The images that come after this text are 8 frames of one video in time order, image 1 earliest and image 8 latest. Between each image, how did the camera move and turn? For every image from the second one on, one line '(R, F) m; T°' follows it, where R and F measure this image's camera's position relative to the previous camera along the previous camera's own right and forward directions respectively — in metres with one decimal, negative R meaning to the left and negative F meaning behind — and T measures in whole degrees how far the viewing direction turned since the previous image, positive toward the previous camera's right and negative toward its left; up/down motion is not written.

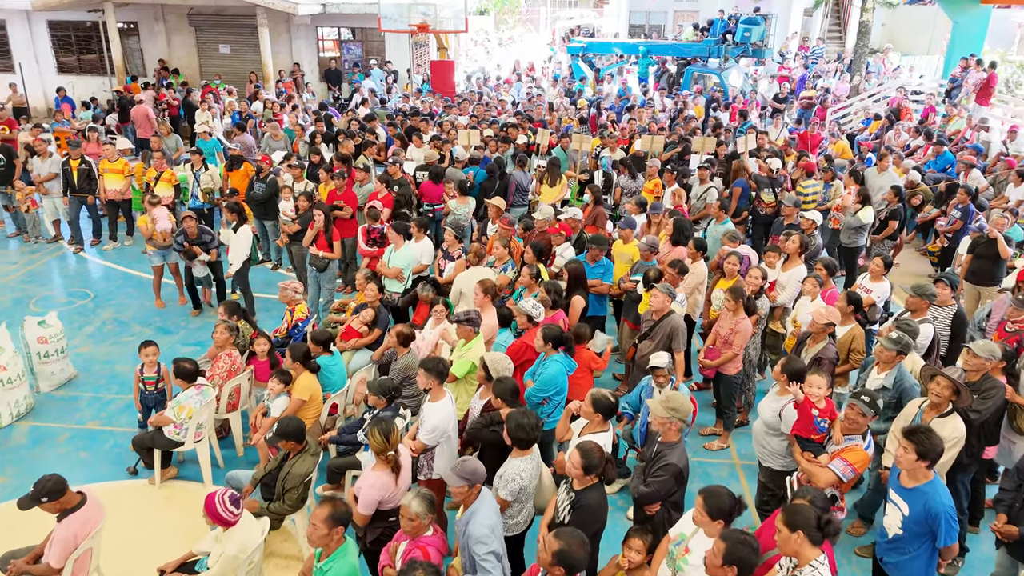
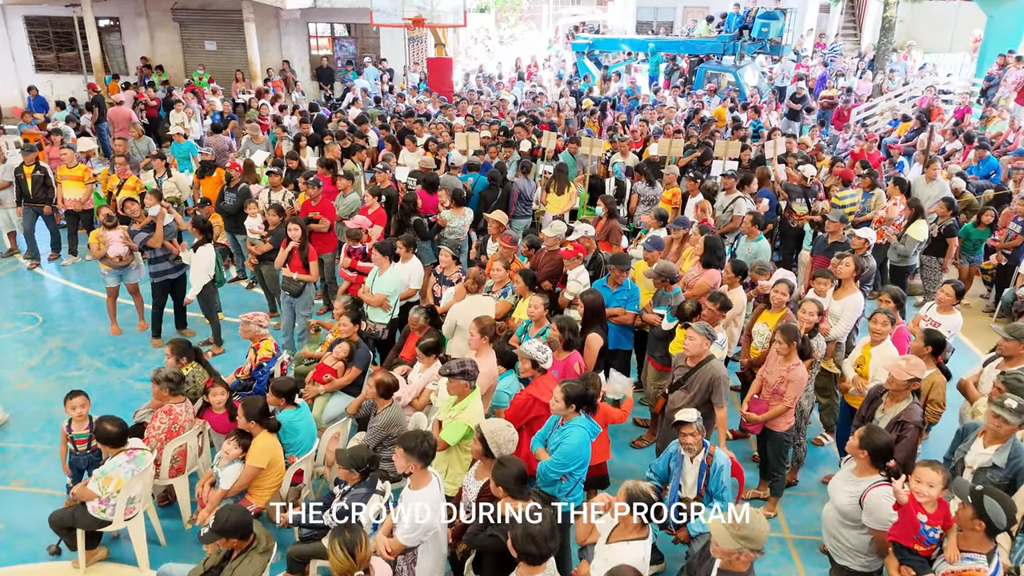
(0.0, +1.1) m; 0°
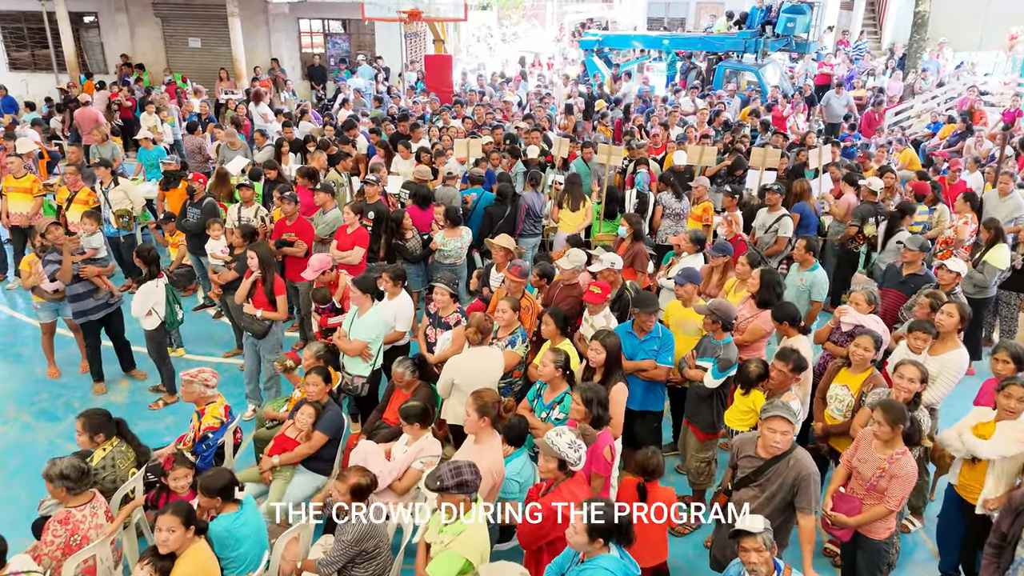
(-0.1, +1.2) m; 0°
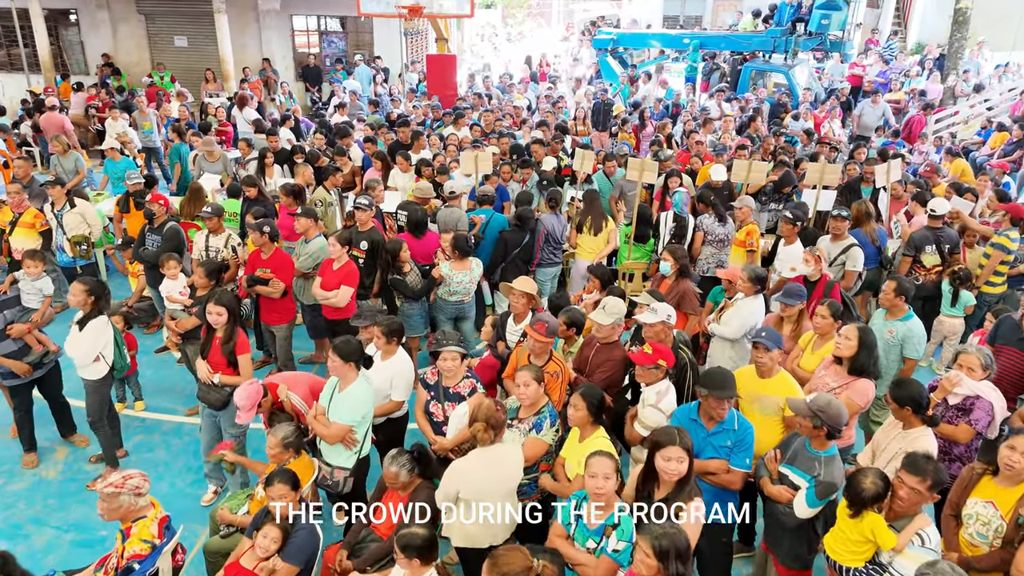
(-0.1, +1.2) m; 0°
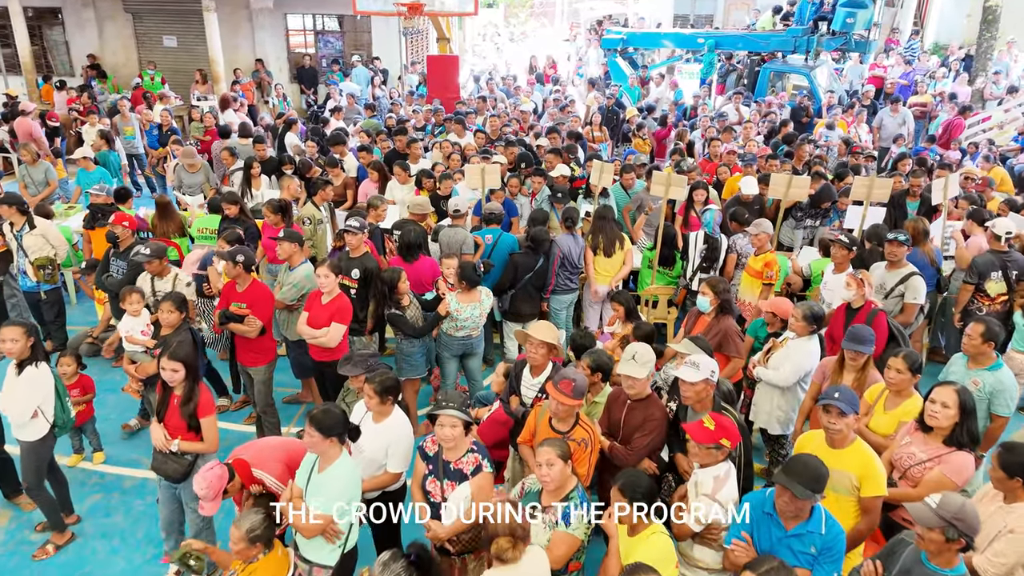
(-0.1, +0.8) m; 0°
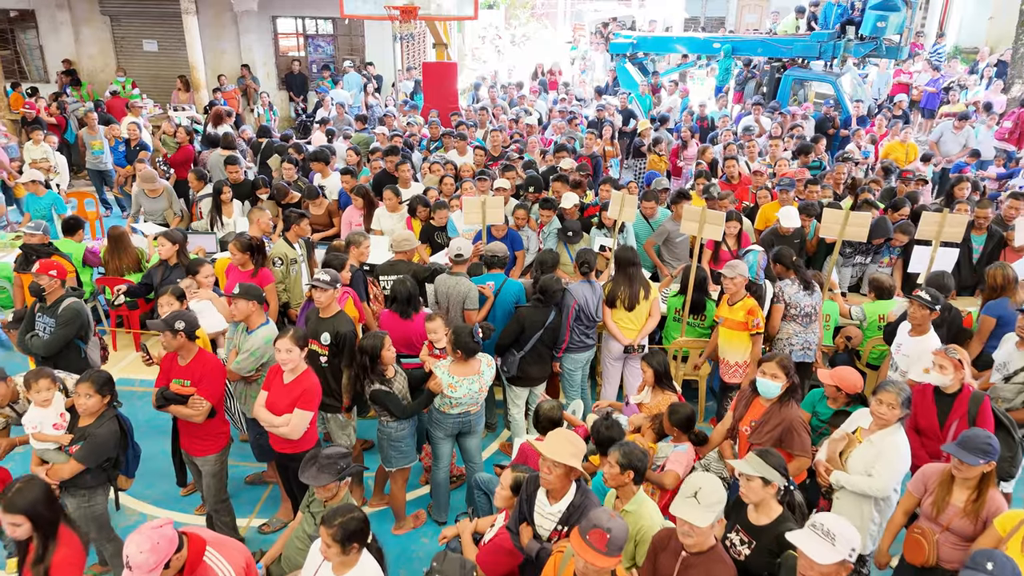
(0.0, +1.0) m; 0°
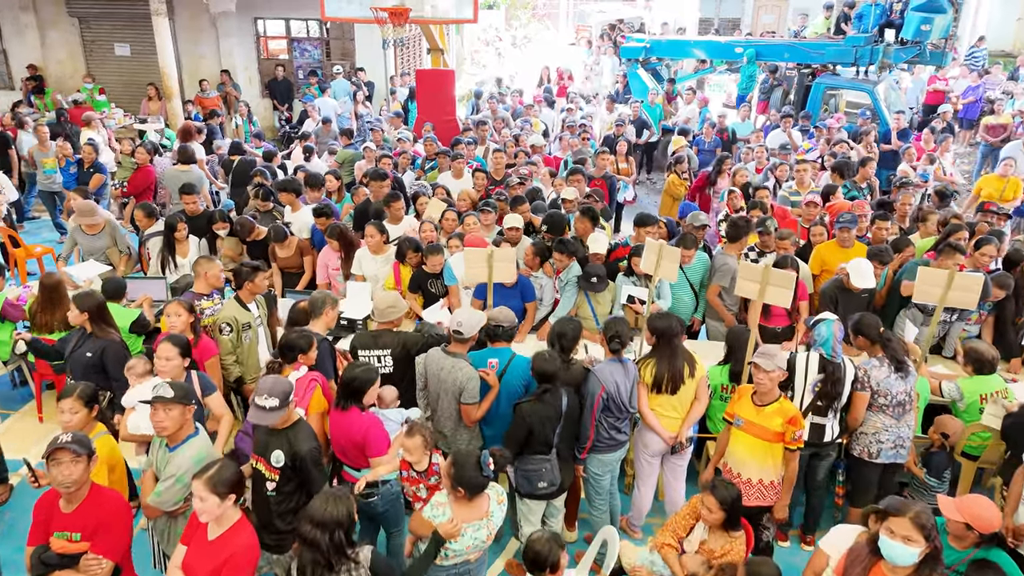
(-0.1, +1.2) m; 0°
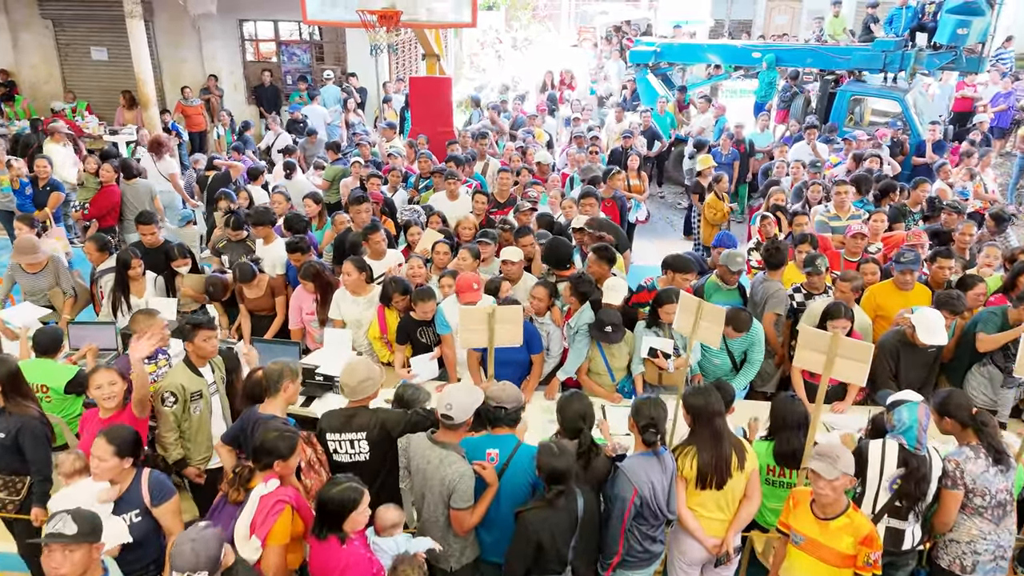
(0.0, +0.8) m; 0°
